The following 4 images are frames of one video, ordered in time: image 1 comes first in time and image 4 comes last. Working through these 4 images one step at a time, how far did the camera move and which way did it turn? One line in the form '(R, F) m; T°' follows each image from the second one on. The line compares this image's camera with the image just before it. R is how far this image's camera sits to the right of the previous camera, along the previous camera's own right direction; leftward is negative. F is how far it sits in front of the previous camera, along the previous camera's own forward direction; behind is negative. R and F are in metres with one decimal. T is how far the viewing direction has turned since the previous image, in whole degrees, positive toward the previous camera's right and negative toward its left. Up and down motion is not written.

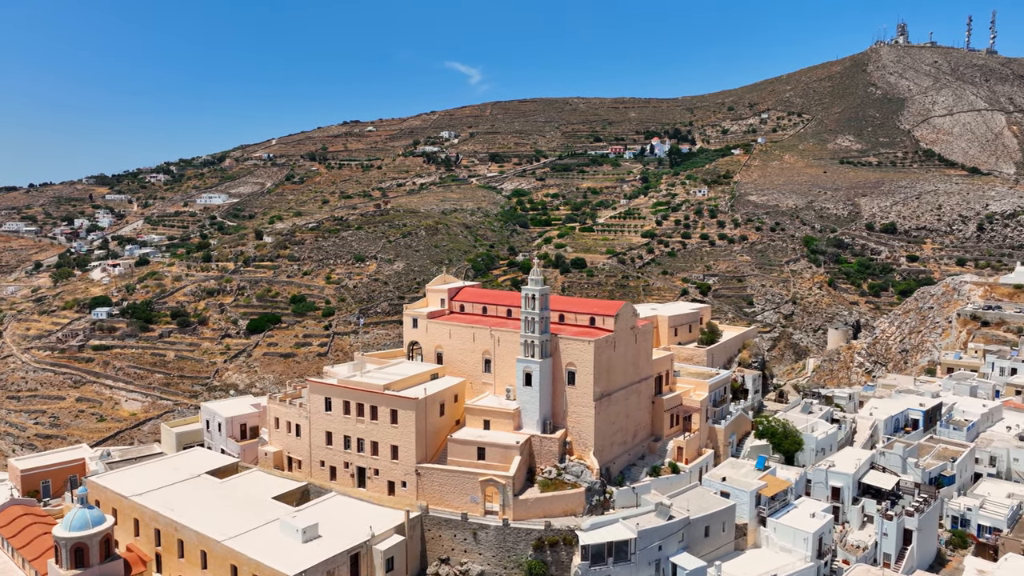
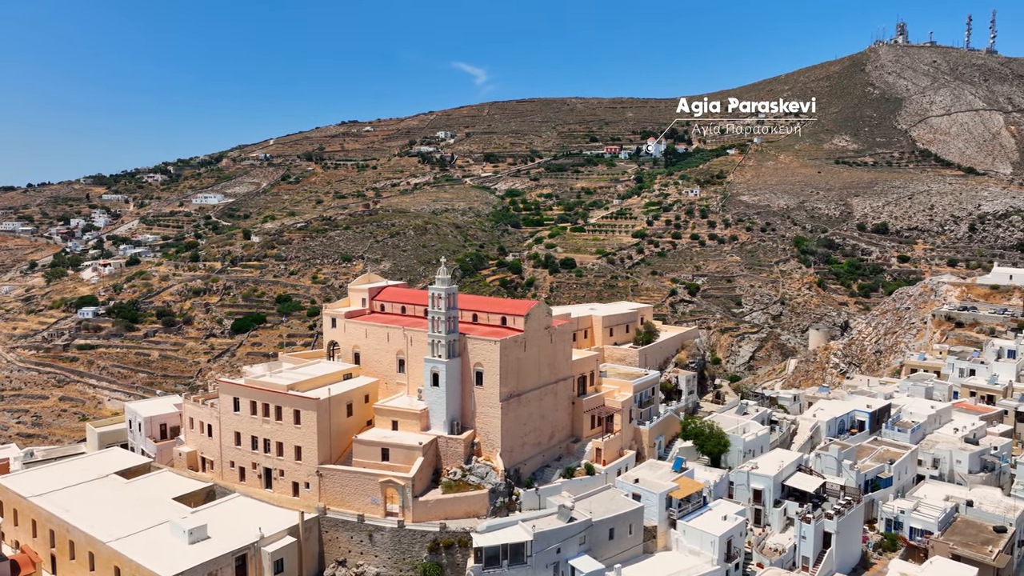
(+2.7, +0.2) m; 0°
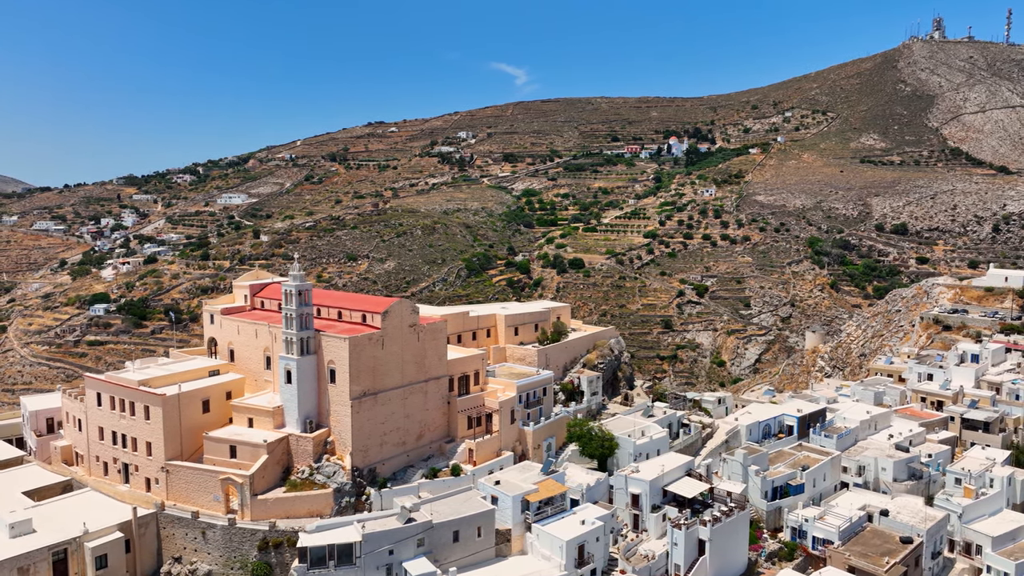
(+5.0, +0.5) m; -3°
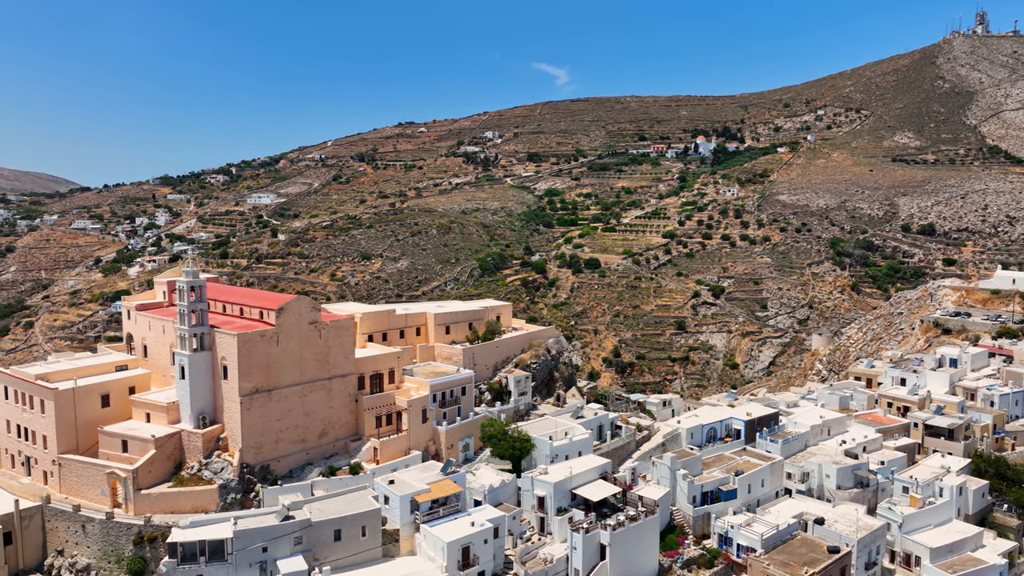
(+4.0, +0.4) m; -3°
